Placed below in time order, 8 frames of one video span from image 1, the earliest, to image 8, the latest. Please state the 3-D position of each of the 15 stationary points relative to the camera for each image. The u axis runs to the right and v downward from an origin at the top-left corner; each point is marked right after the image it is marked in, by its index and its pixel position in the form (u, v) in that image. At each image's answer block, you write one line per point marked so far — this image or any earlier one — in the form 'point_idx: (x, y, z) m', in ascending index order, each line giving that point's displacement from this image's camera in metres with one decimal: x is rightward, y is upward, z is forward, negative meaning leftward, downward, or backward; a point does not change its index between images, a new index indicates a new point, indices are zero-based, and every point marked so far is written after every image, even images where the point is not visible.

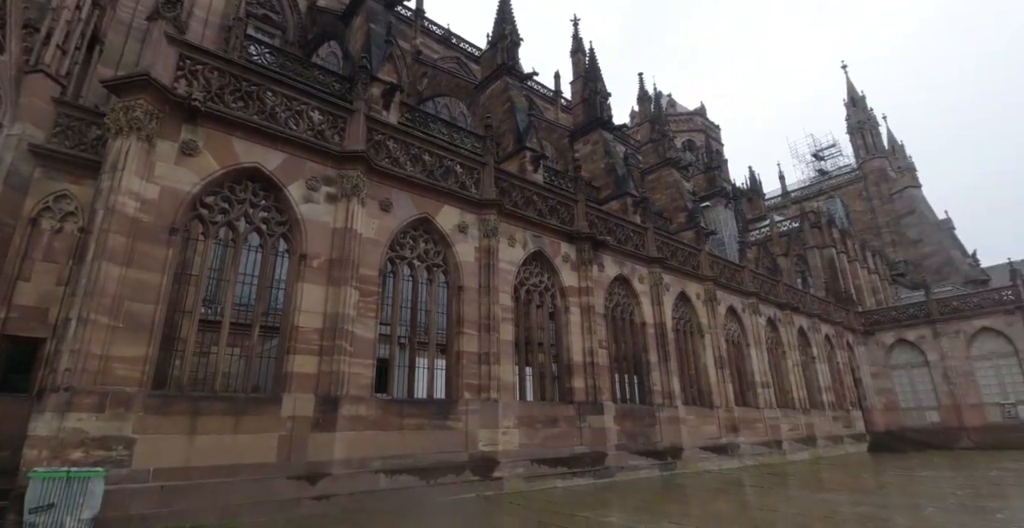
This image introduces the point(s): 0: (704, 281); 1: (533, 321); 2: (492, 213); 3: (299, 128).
0: (+5.8, -0.5, +15.5) m
1: (+0.4, -1.2, +11.1) m
2: (-0.4, +1.0, +10.6) m
3: (-3.5, +2.2, +8.4) m
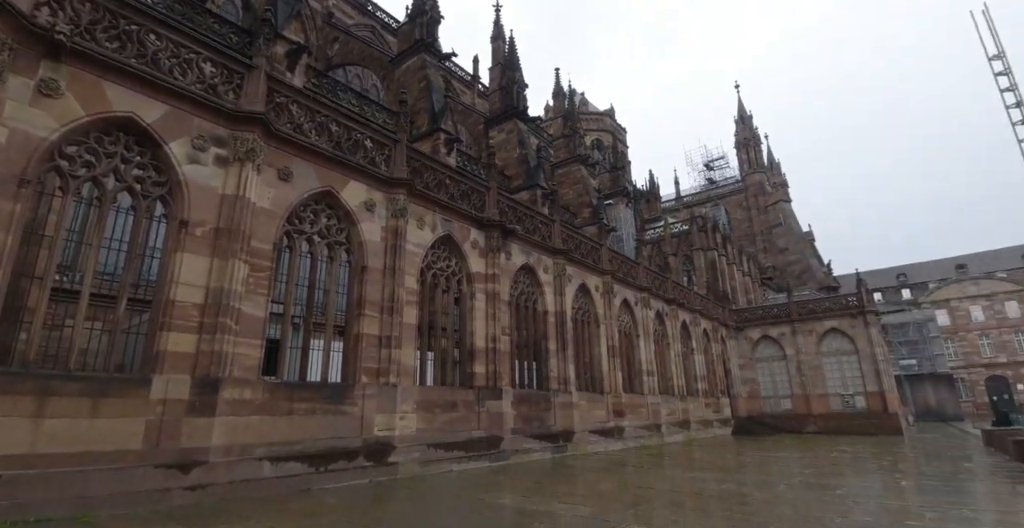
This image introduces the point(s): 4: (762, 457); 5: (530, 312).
0: (+2.9, -0.3, +16.3) m
1: (-1.6, -0.9, +11.0) m
2: (-2.2, +1.4, +10.3) m
3: (-4.8, +2.7, +7.5) m
4: (+7.0, -5.4, +14.3) m
5: (+0.5, -1.3, +13.4) m
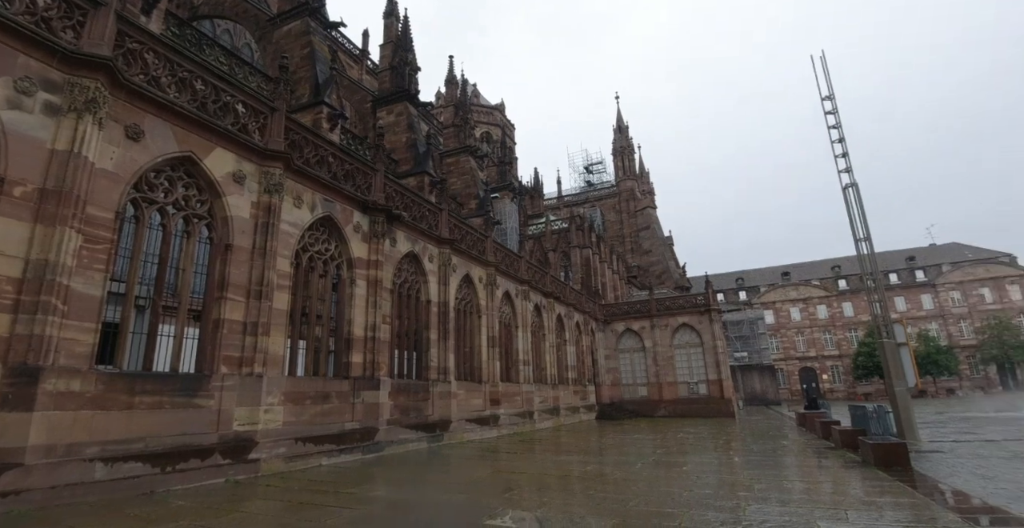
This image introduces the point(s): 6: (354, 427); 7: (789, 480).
0: (-0.8, -0.1, +16.5) m
1: (-4.0, -0.5, +10.3) m
2: (-4.3, +1.8, +9.5) m
3: (-6.0, +3.1, +6.2) m
4: (+3.3, -5.3, +15.7) m
5: (-2.5, -0.9, +13.2) m
6: (-3.2, -3.3, +10.5) m
7: (+4.0, -3.1, +7.5) m
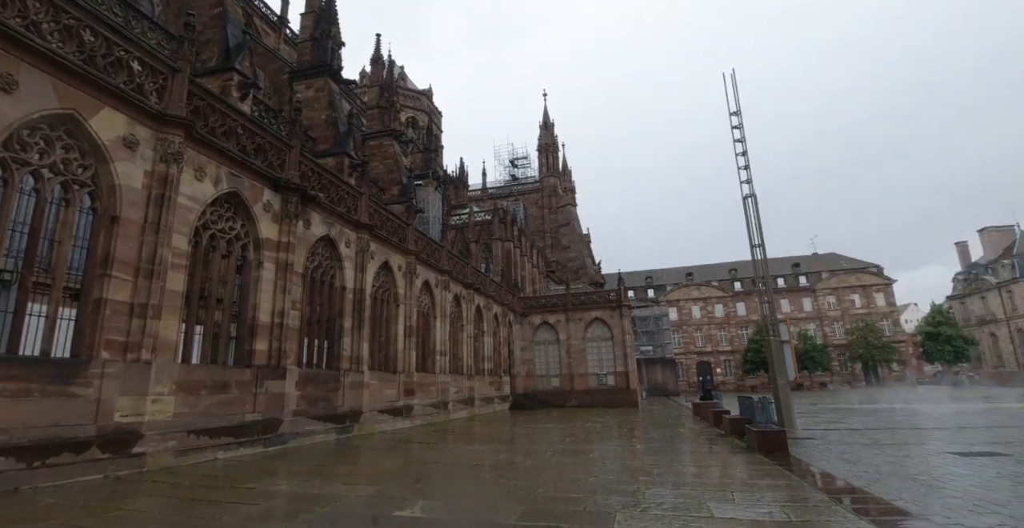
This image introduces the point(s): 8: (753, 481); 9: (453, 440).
0: (-3.3, +0.3, +16.2) m
1: (-5.5, -0.1, +9.6) m
2: (-5.6, +2.2, +8.7) m
3: (-6.7, +3.5, +5.1) m
4: (+0.6, -5.2, +16.1) m
5: (-4.6, -0.6, +12.6) m
6: (-4.9, -3.0, +9.9) m
7: (+2.7, -3.2, +8.1) m
8: (+3.0, -2.7, +6.4) m
9: (-1.5, -4.5, +13.1) m
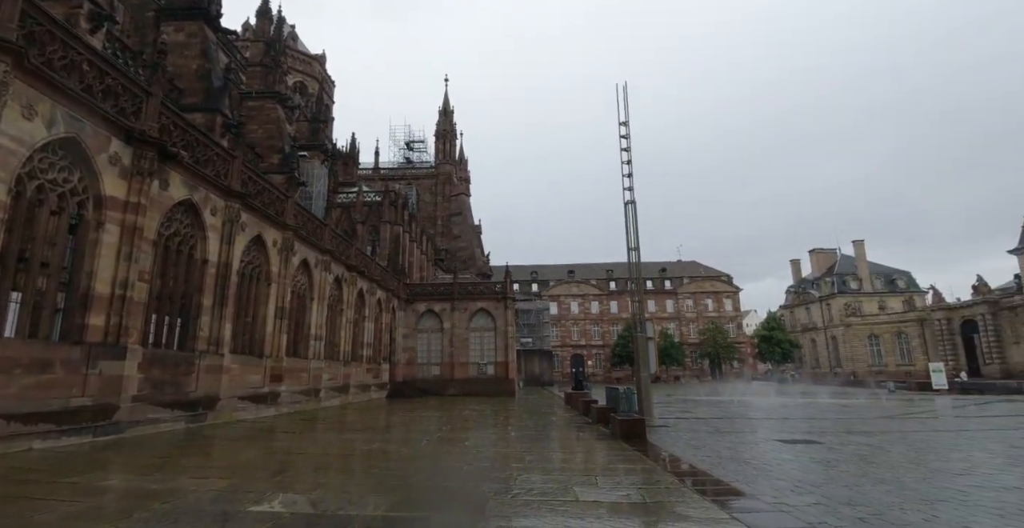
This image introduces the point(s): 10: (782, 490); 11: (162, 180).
0: (-6.6, +1.0, +15.0) m
1: (-7.4, +0.5, +8.1) m
2: (-7.1, +2.8, +7.1) m
3: (-7.4, +4.1, +3.4) m
4: (-3.2, -4.7, +15.8) m
5: (-7.1, +0.1, +11.3) m
6: (-7.1, -2.3, +8.5) m
7: (+0.7, -3.1, +8.4) m
8: (+1.4, -2.7, +6.8) m
9: (-4.6, -4.0, +12.4) m
10: (+2.9, -2.4, +5.6) m
11: (-7.0, +1.7, +10.4) m
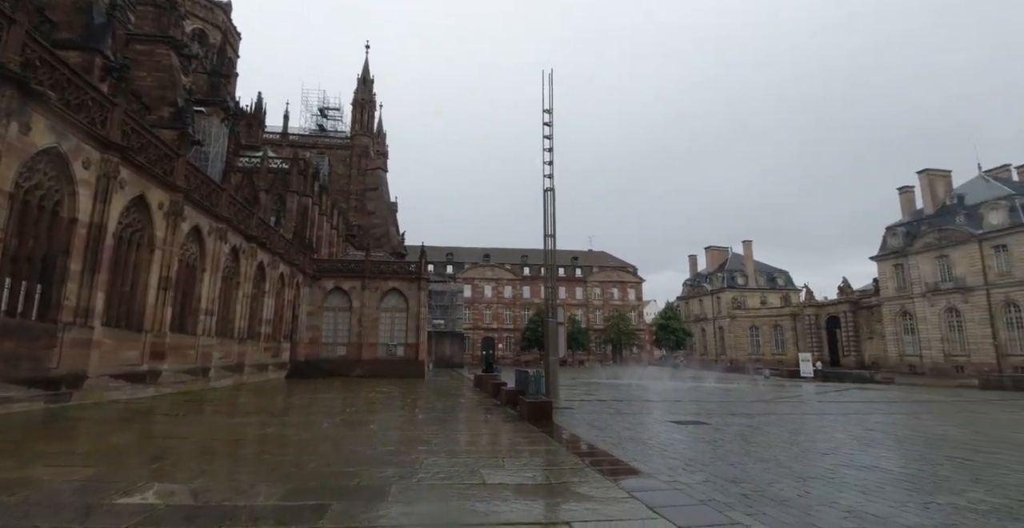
0: (-8.9, +1.9, +13.5) m
1: (-8.5, +1.2, +6.6) m
2: (-7.9, +3.4, +5.6) m
3: (-7.6, +4.6, +1.9) m
4: (-5.9, -4.0, +15.0) m
5: (-8.8, +0.9, +9.8) m
6: (-8.4, -1.6, +7.2) m
7: (-0.8, -2.8, +8.3) m
8: (+0.1, -2.5, +6.9) m
9: (-6.7, -3.3, +11.5) m
10: (+1.9, -2.3, +5.9) m
11: (-8.5, +2.4, +8.9) m
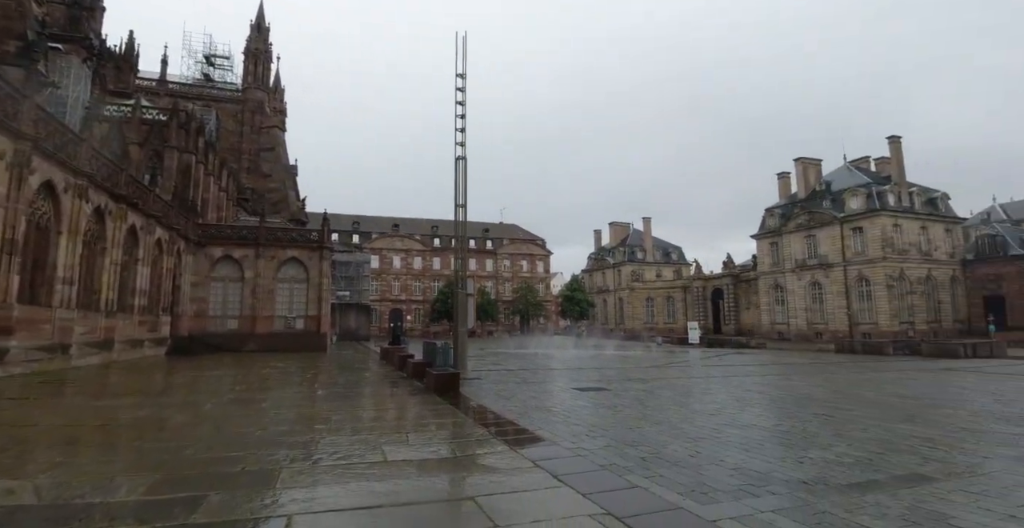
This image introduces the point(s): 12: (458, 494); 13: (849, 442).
0: (-11.0, +2.8, +11.4) m
1: (-9.5, +1.7, +4.7) m
2: (-8.7, +3.8, +3.8) m
3: (-7.7, +4.8, +0.1) m
4: (-8.5, -3.0, +13.8) m
5: (-10.4, +1.6, +7.8) m
6: (-9.6, -1.1, +5.5) m
7: (-2.3, -2.3, +8.0) m
8: (-1.1, -2.1, +6.7) m
9: (-8.6, -2.5, +10.1) m
10: (+0.8, -2.0, +6.0) m
11: (-9.8, +3.0, +6.9) m
12: (-0.4, -1.6, +3.7) m
13: (+3.6, -1.9, +5.5) m
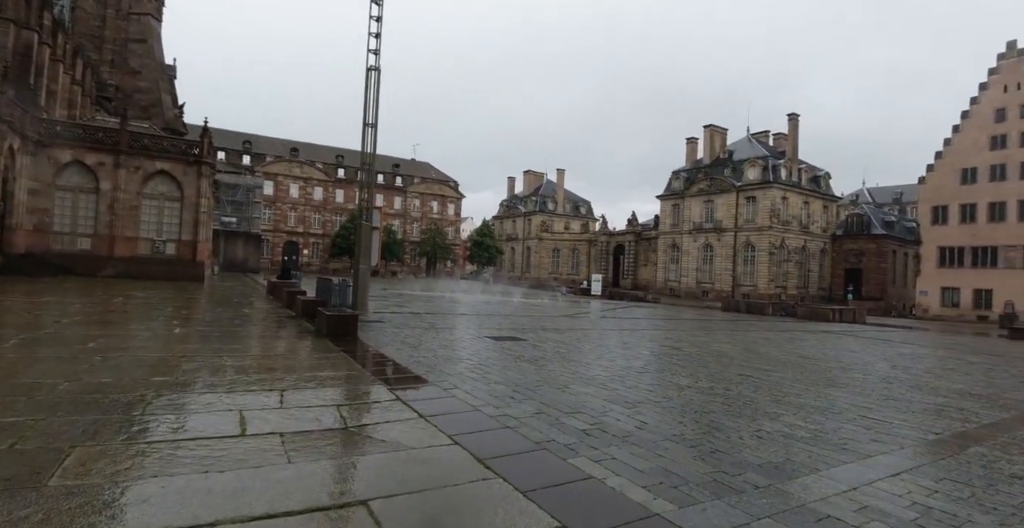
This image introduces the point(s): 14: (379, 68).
0: (-12.2, +4.8, +7.8) m
1: (-9.7, +2.9, +1.6) m
2: (-8.6, +4.9, +0.6) m
3: (-6.8, +5.3, -2.9) m
4: (-10.6, -0.9, +11.1) m
5: (-11.1, +3.2, +4.5) m
6: (-10.1, +0.2, +2.6) m
7: (-3.5, -1.2, +6.5) m
8: (-2.1, -1.2, +5.4) m
9: (-10.1, -0.8, +7.4) m
10: (-0.1, -1.3, +5.1) m
11: (-10.2, +4.5, +3.6) m
12: (-0.8, -1.1, +2.5) m
13: (+2.7, -1.4, +5.0) m
14: (-3.2, +4.8, +12.7) m
